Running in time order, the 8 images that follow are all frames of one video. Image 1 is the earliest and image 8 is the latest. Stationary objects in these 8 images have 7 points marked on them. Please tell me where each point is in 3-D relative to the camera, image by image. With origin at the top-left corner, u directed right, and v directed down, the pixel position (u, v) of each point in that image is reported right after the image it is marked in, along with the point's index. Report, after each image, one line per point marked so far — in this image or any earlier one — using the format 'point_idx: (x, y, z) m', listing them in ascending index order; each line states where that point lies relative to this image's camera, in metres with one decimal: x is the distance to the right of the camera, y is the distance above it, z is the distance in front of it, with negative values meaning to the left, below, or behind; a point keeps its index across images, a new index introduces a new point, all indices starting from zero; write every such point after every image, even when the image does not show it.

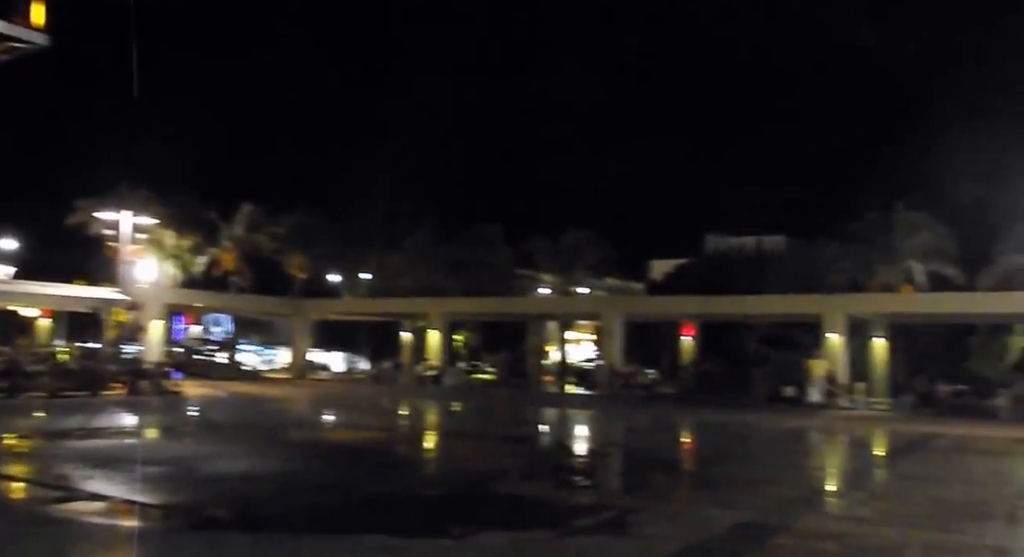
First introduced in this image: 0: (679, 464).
0: (+2.9, -3.3, +16.7) m
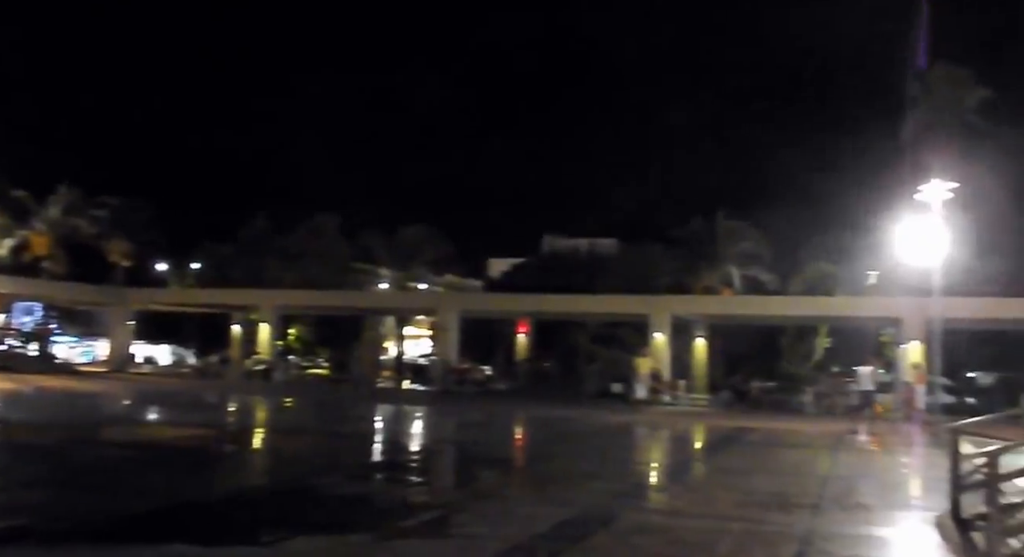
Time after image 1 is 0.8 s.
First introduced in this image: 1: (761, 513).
0: (-0.1, -3.2, +16.9) m
1: (+2.7, -2.6, +10.4) m
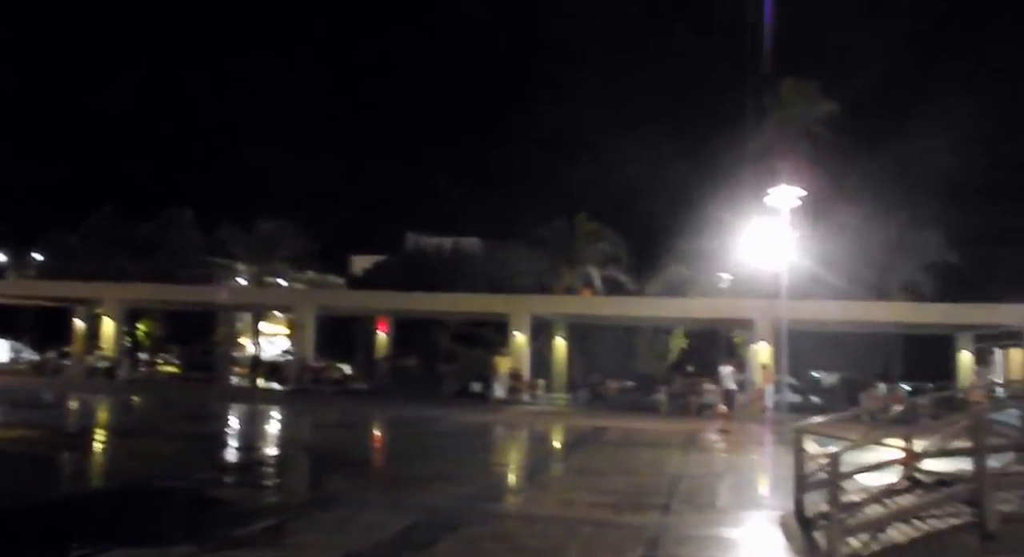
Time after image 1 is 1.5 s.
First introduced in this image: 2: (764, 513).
0: (-2.6, -3.2, +16.4) m
1: (+1.1, -2.6, +10.4) m
2: (+2.7, -2.5, +10.2) m
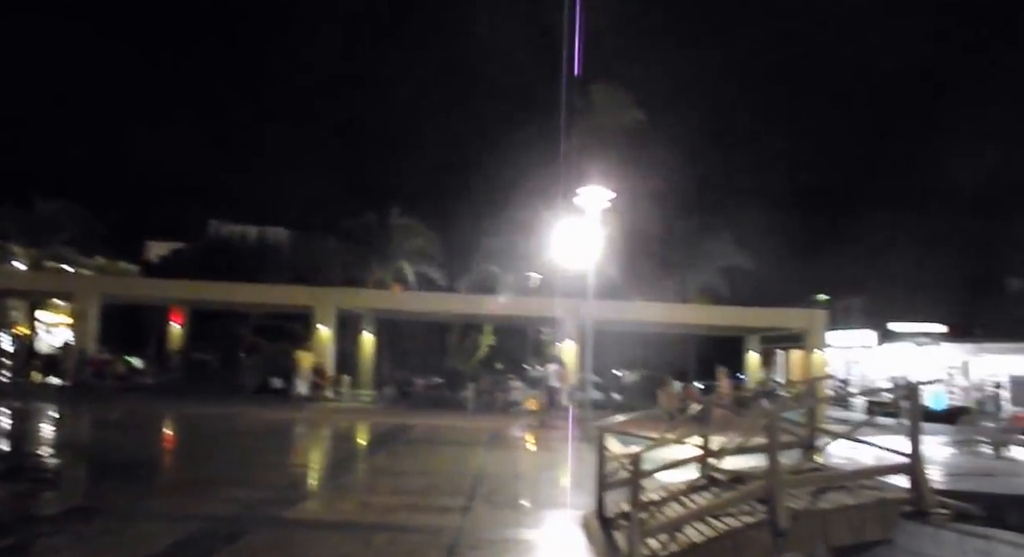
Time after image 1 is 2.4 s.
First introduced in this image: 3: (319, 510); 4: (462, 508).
0: (-5.8, -2.9, +15.1) m
1: (-1.1, -2.5, +9.9) m
2: (+0.6, -2.5, +10.1) m
3: (-2.1, -2.5, +10.3) m
4: (-0.5, -2.5, +10.6) m
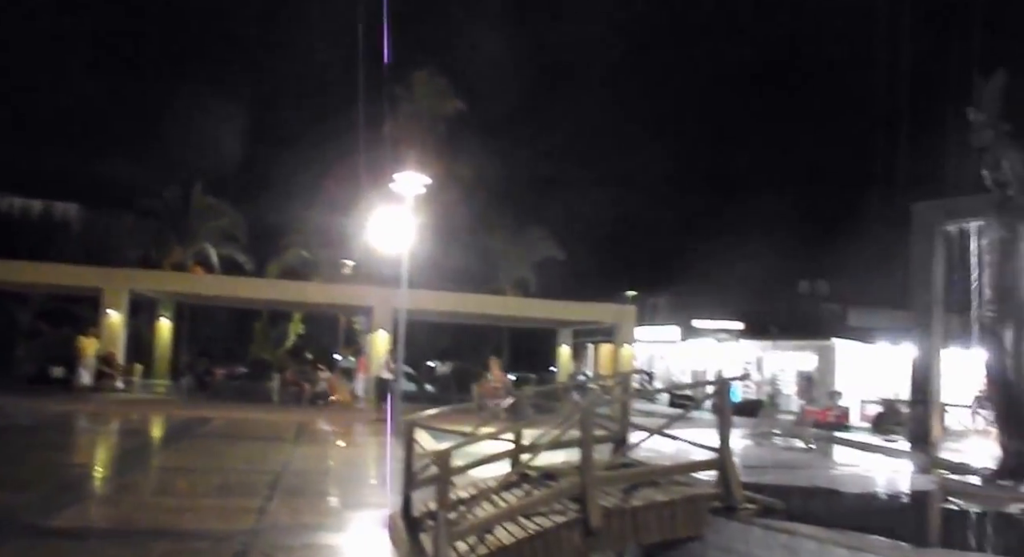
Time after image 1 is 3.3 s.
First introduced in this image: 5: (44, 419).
0: (-8.7, -2.6, +13.2) m
1: (-3.0, -2.3, +9.0) m
2: (-1.4, -2.3, +9.5) m
3: (-4.1, -2.3, +9.2) m
4: (-2.6, -2.4, +9.7) m
5: (-9.6, -2.9, +19.5) m
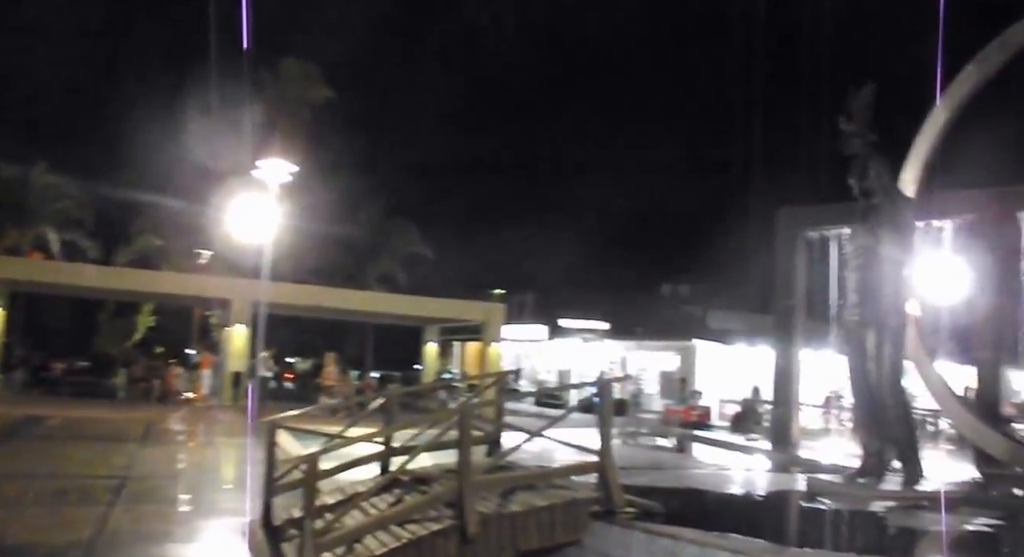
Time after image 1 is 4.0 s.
0: (-10.4, -2.3, +11.5) m
1: (-4.1, -2.1, +8.1) m
2: (-2.6, -2.2, +8.8) m
3: (-5.3, -2.1, +8.1) m
4: (-3.8, -2.2, +8.9) m
5: (-12.1, -2.6, +17.5) m
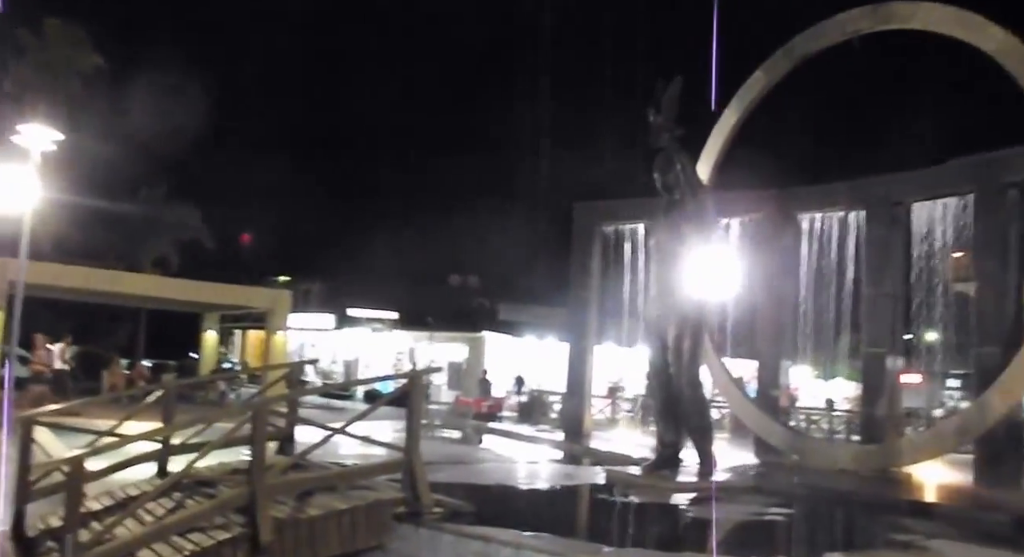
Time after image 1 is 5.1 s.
0: (-12.4, -1.8, +8.4) m
1: (-5.6, -1.9, +6.5) m
2: (-4.3, -2.0, +7.6) m
3: (-6.7, -1.8, +6.3) m
4: (-5.5, -2.0, +7.4) m
5: (-15.5, -2.0, +14.0) m
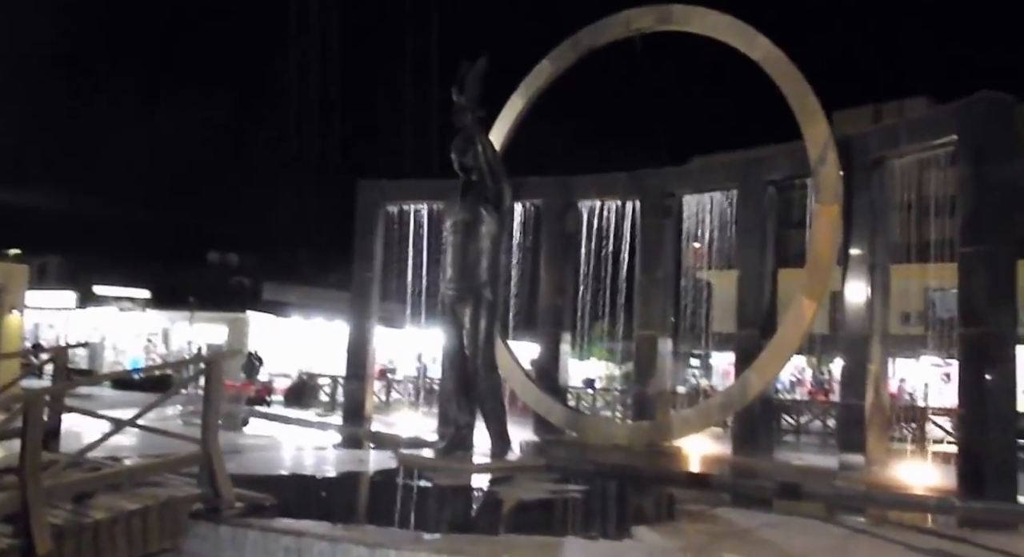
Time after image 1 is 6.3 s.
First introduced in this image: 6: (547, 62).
0: (-13.7, -1.5, +4.9) m
1: (-6.6, -1.7, +4.8) m
2: (-5.6, -1.8, +6.1) m
3: (-7.7, -1.6, +4.3) m
4: (-6.7, -1.8, +5.6) m
5: (-18.1, -1.5, +9.5) m
6: (+0.5, +3.4, +14.9) m
